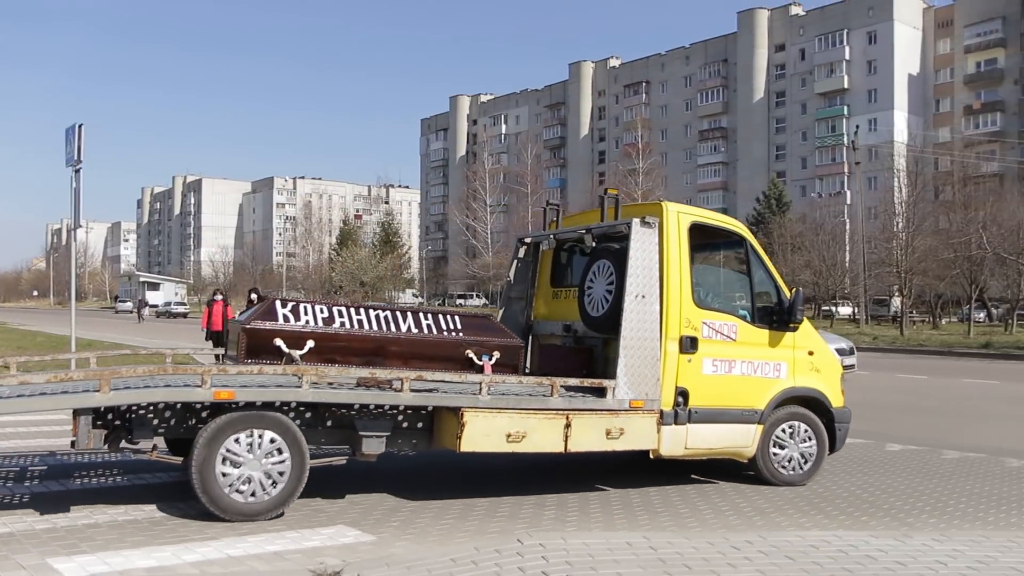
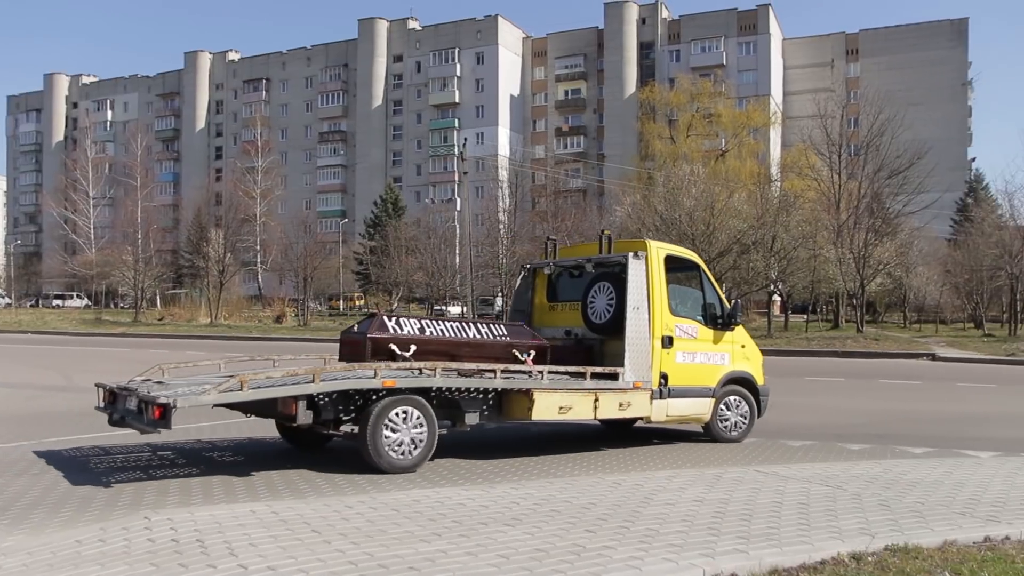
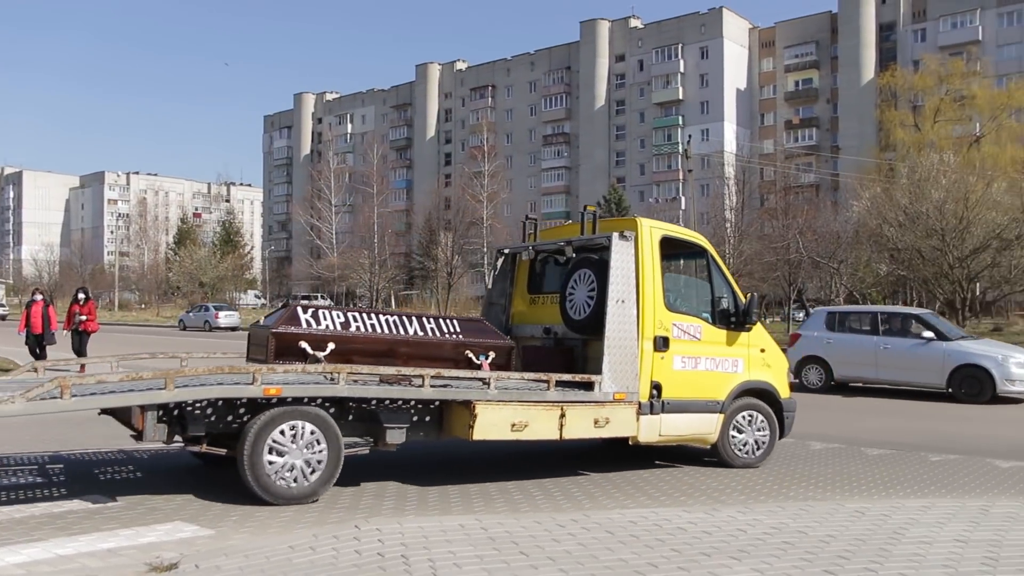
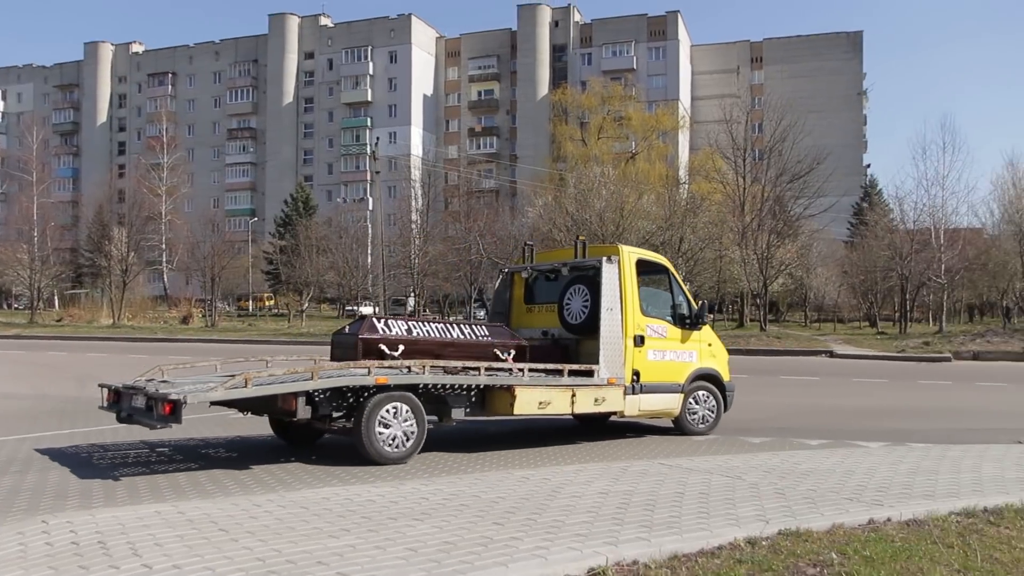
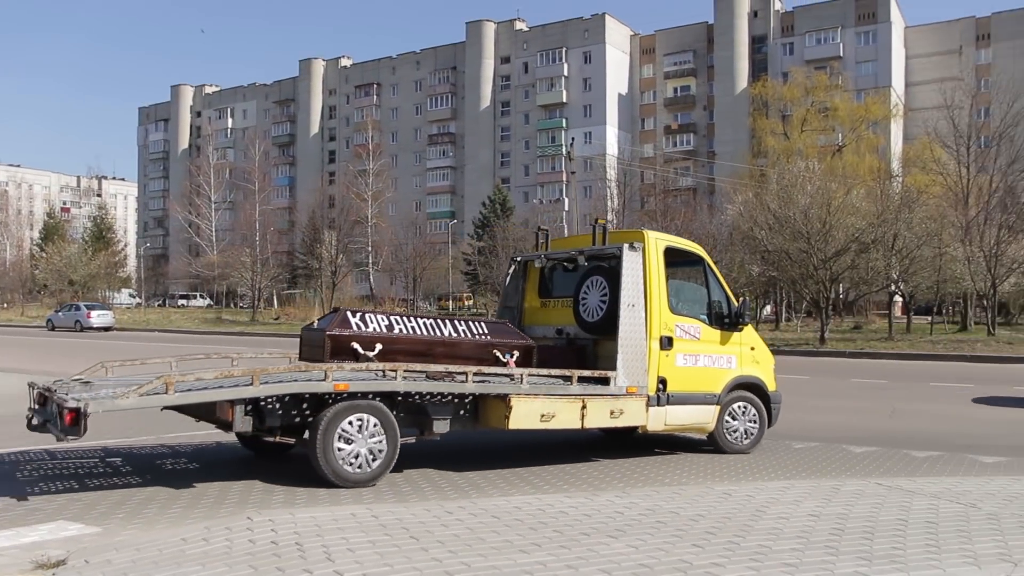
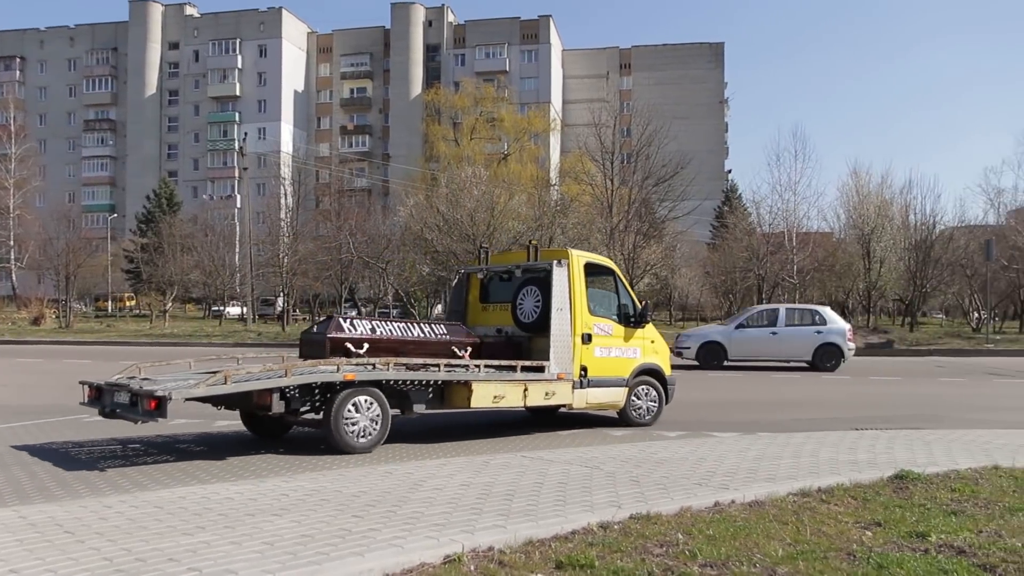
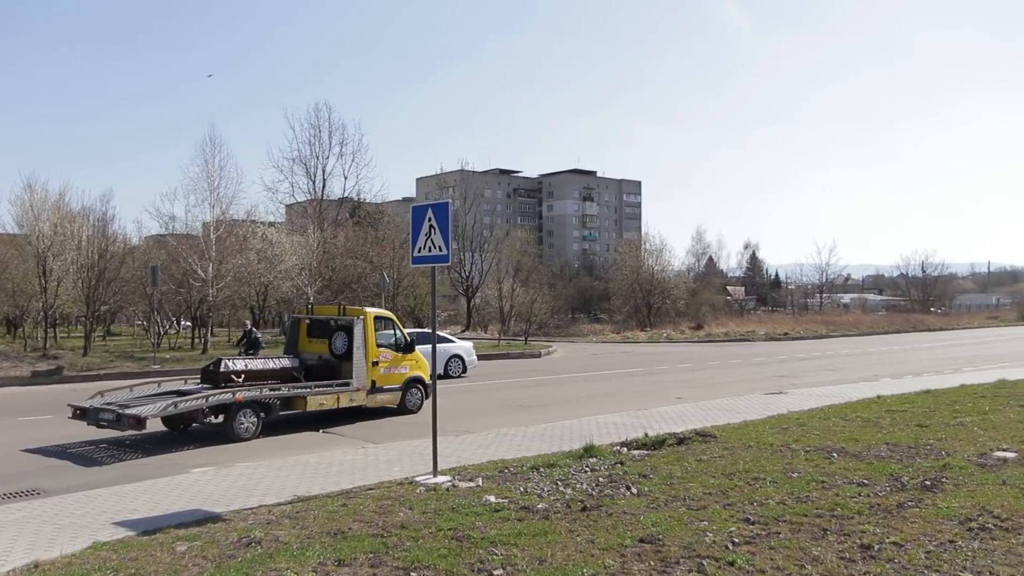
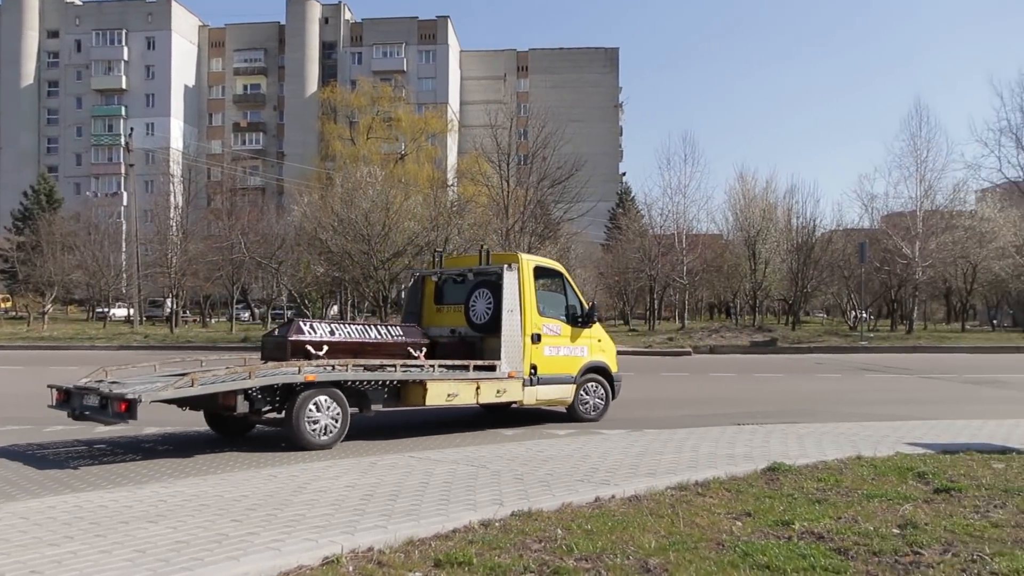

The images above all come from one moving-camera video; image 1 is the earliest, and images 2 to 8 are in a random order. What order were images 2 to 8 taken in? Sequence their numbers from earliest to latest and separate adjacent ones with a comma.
3, 5, 2, 4, 6, 8, 7
